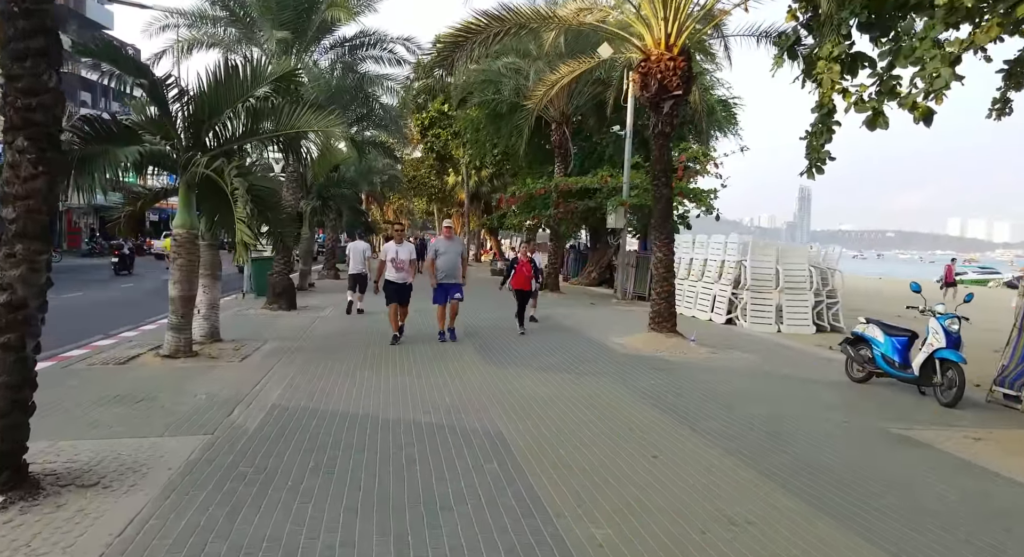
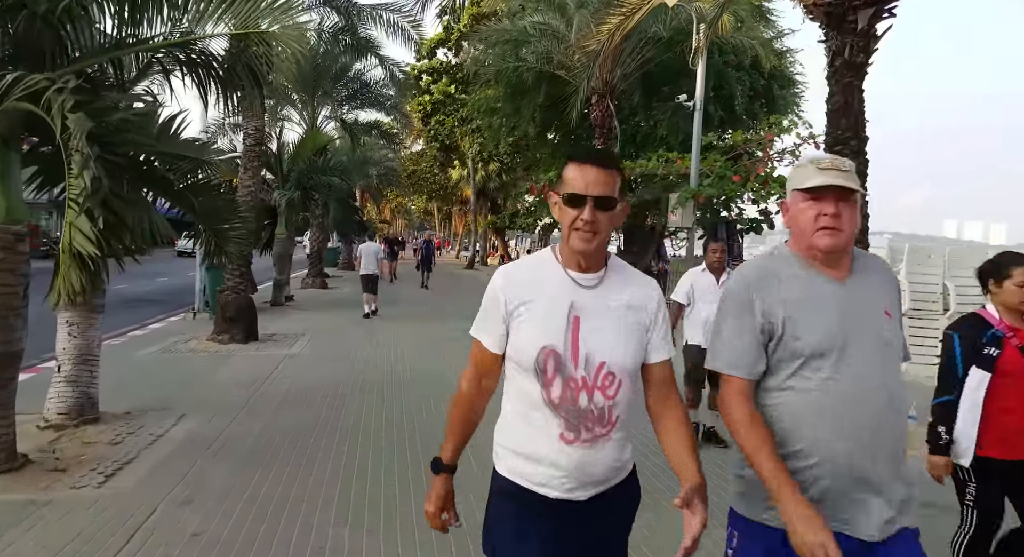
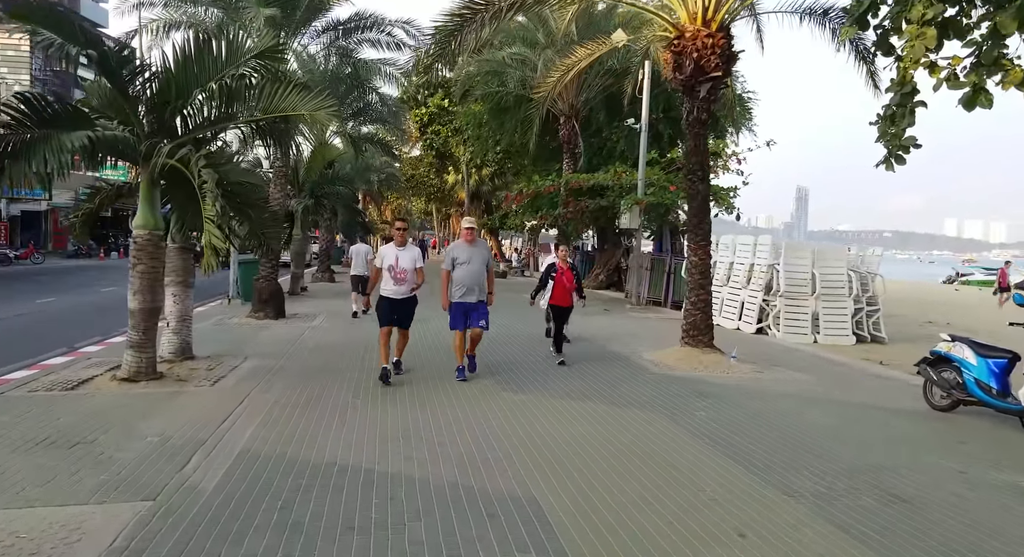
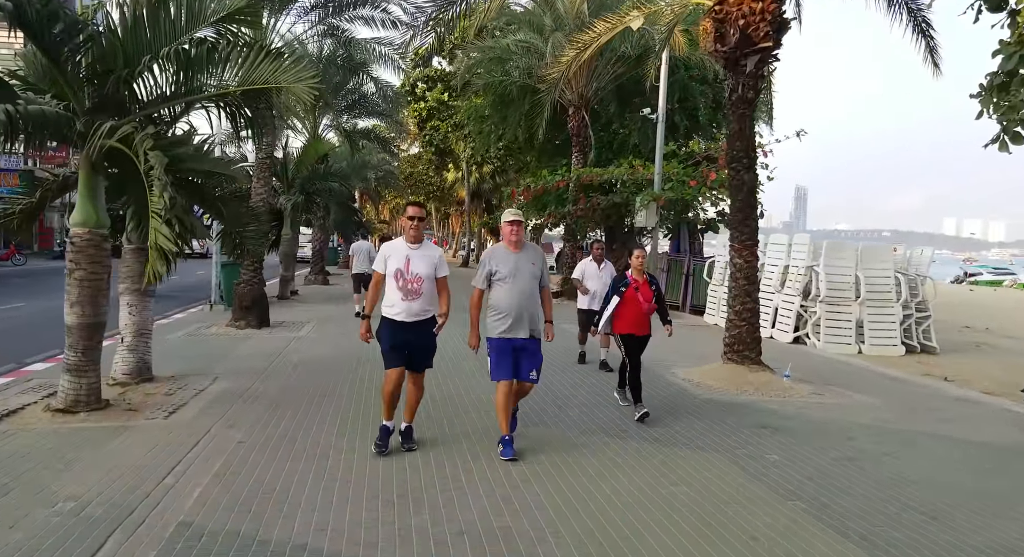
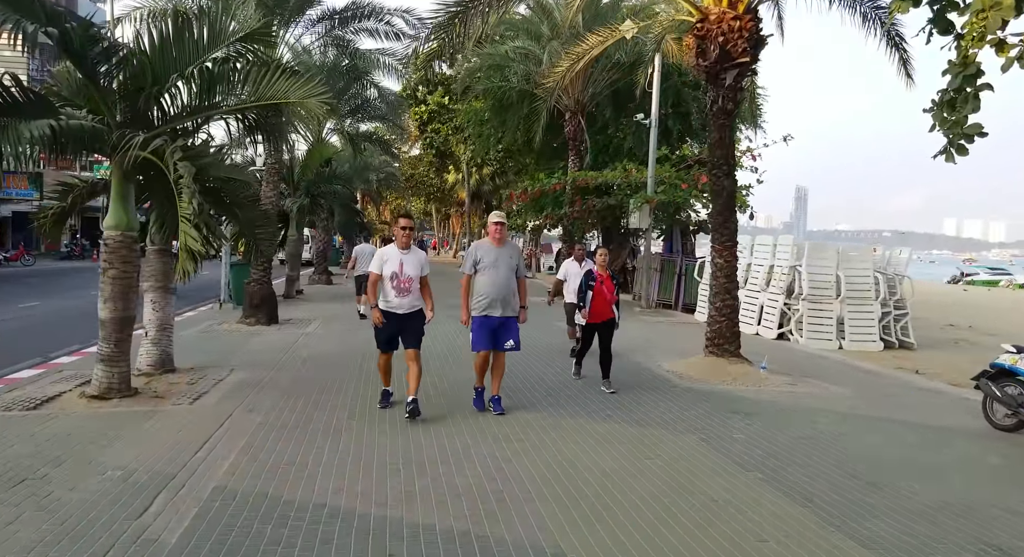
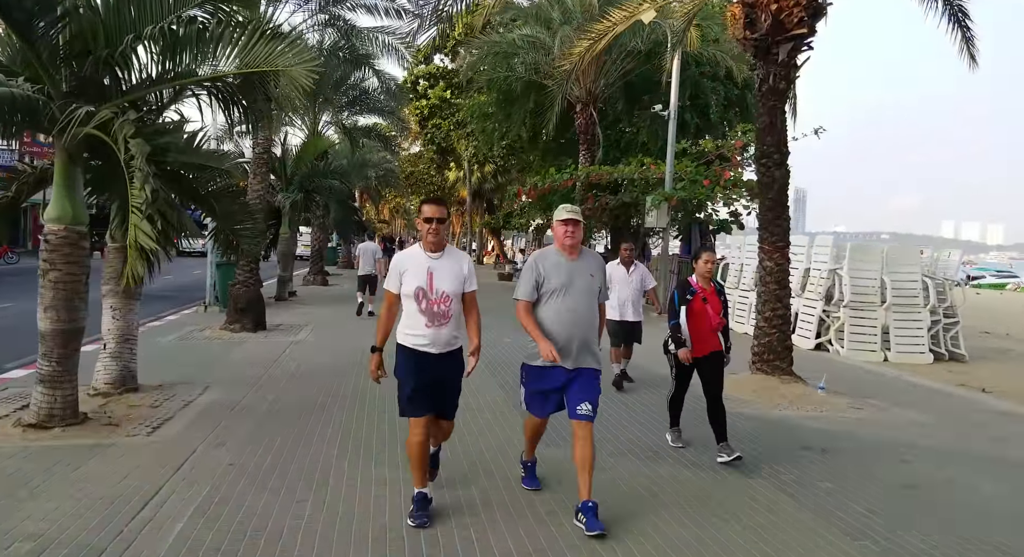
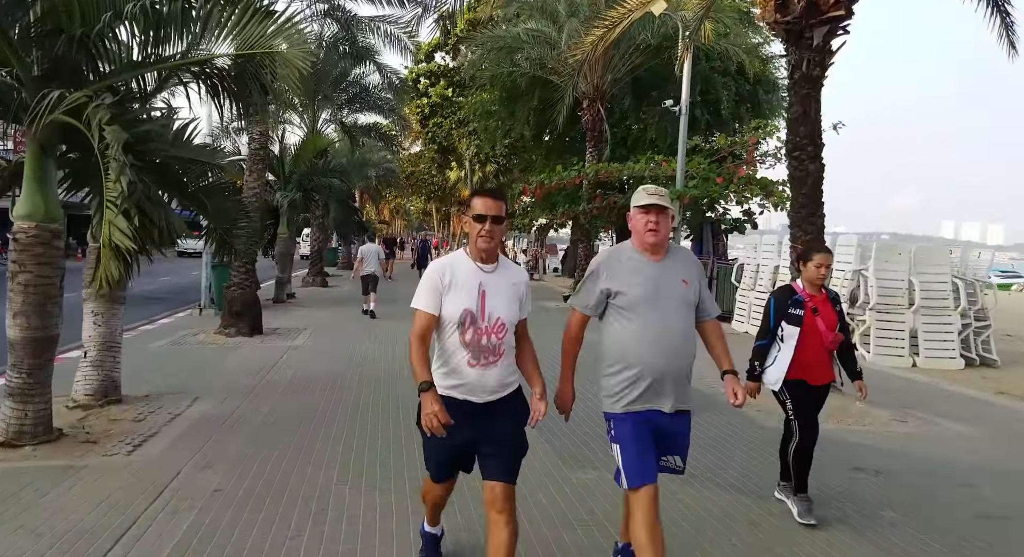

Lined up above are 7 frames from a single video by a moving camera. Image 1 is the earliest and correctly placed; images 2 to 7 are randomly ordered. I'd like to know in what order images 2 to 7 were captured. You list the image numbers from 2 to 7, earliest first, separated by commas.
3, 5, 4, 6, 7, 2
